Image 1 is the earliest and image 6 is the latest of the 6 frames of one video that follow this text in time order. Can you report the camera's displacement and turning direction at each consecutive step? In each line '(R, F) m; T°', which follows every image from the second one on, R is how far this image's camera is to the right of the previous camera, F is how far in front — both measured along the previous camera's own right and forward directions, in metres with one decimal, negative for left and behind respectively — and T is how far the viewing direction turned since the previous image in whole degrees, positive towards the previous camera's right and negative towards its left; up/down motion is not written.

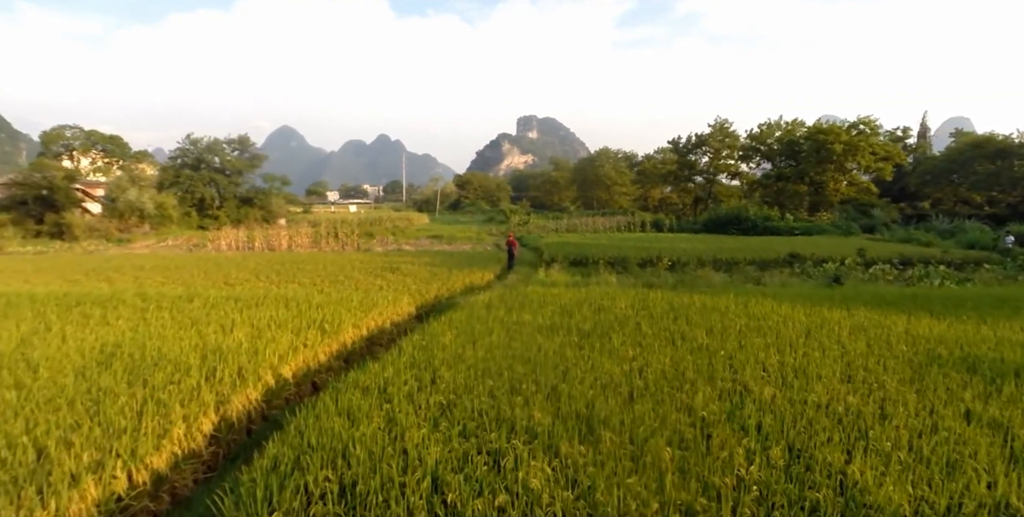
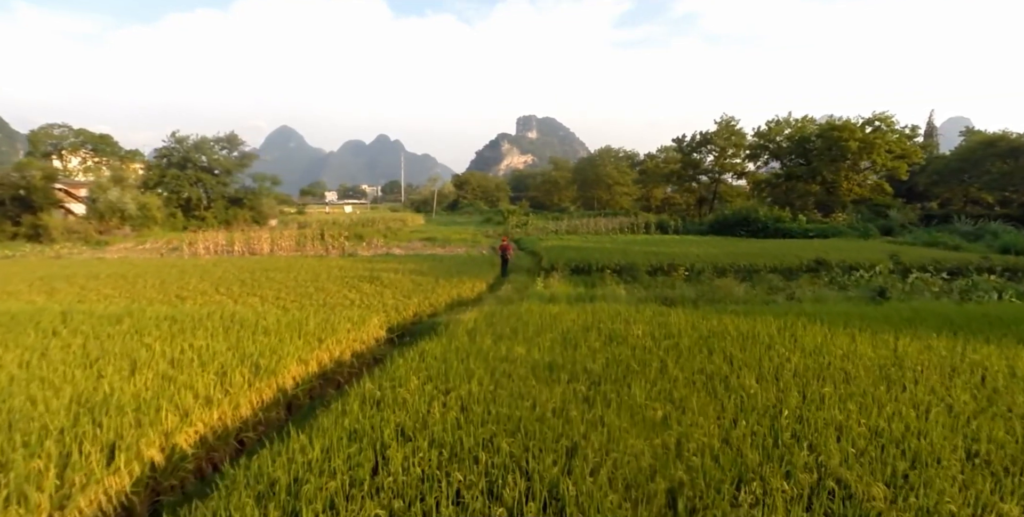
(+0.1, +1.7) m; 0°
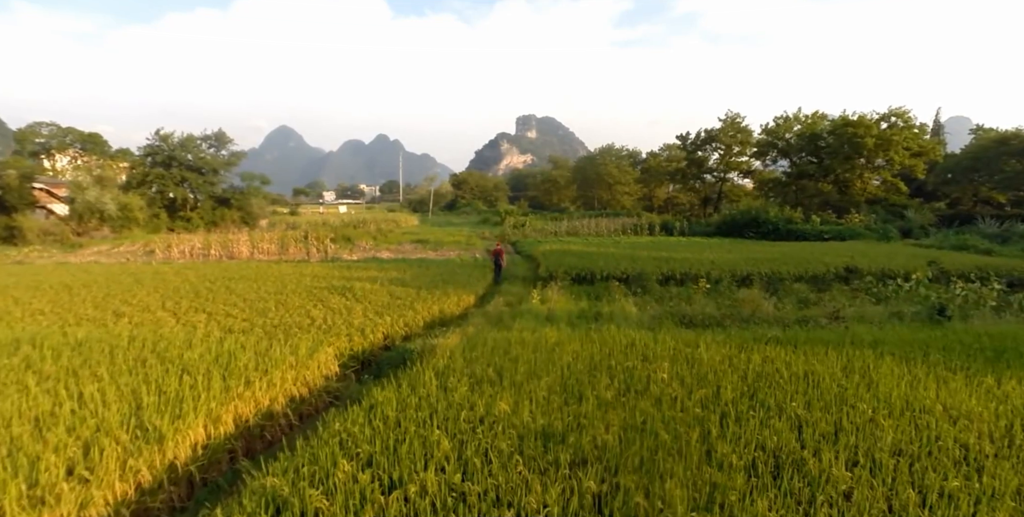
(+0.1, +1.7) m; 0°
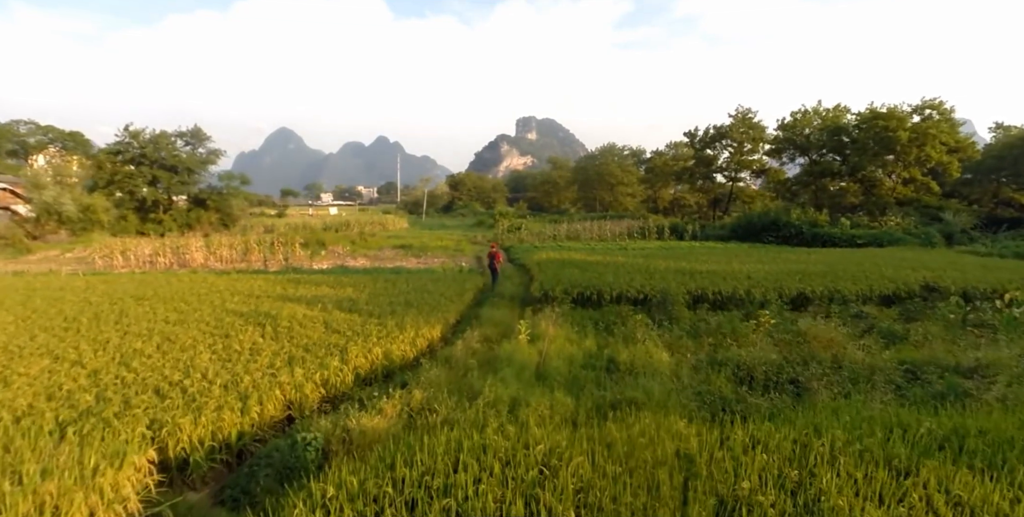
(+0.3, +3.0) m; 0°
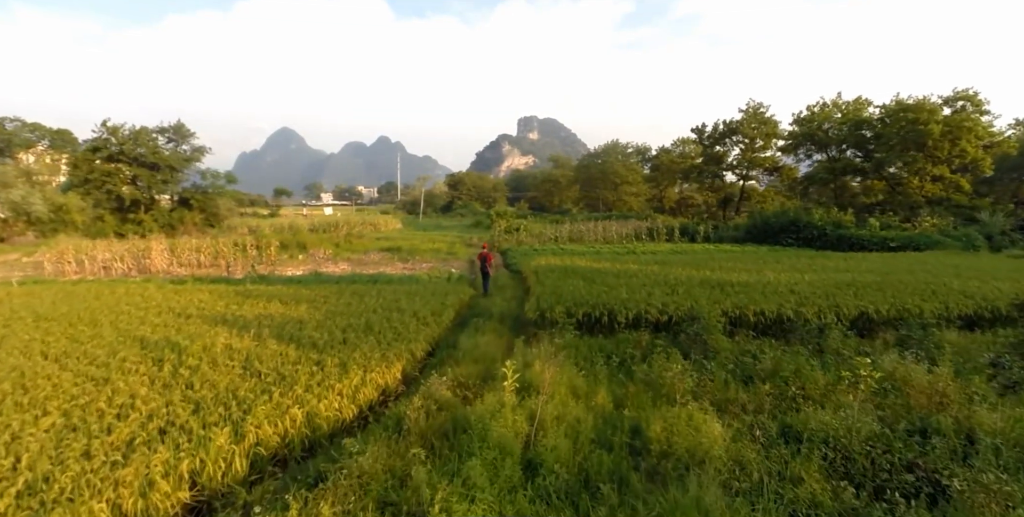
(+0.2, +2.1) m; 0°
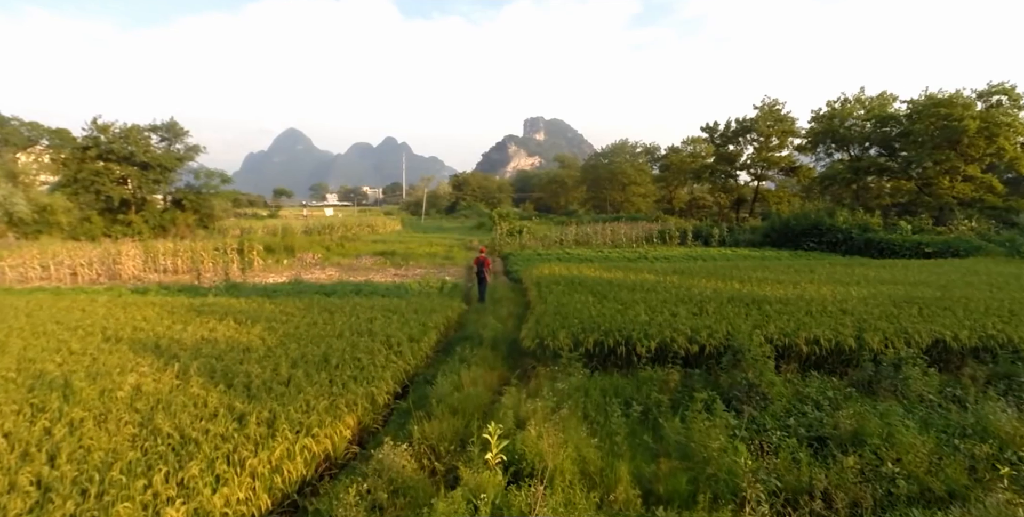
(+0.1, +1.6) m; -1°
